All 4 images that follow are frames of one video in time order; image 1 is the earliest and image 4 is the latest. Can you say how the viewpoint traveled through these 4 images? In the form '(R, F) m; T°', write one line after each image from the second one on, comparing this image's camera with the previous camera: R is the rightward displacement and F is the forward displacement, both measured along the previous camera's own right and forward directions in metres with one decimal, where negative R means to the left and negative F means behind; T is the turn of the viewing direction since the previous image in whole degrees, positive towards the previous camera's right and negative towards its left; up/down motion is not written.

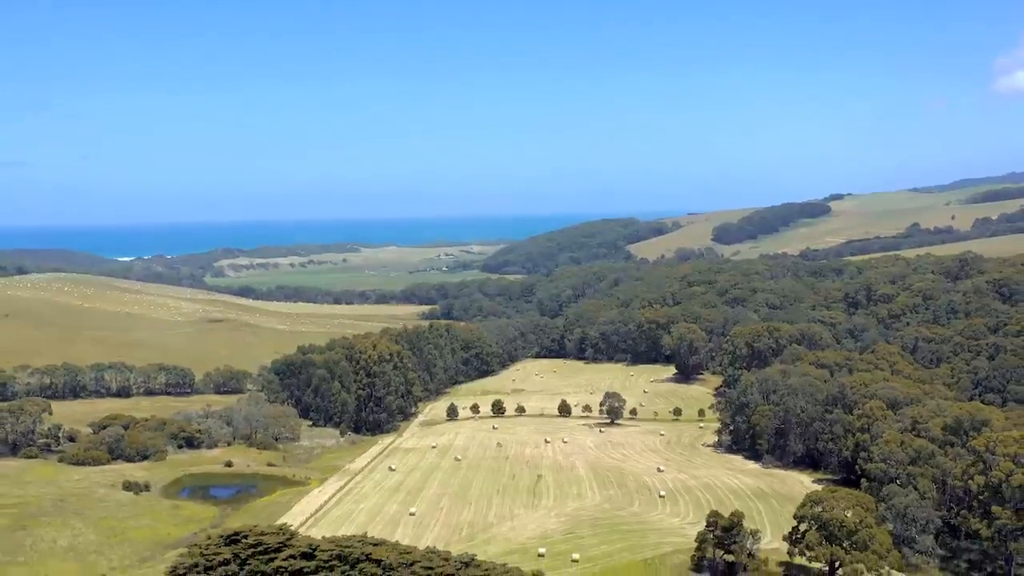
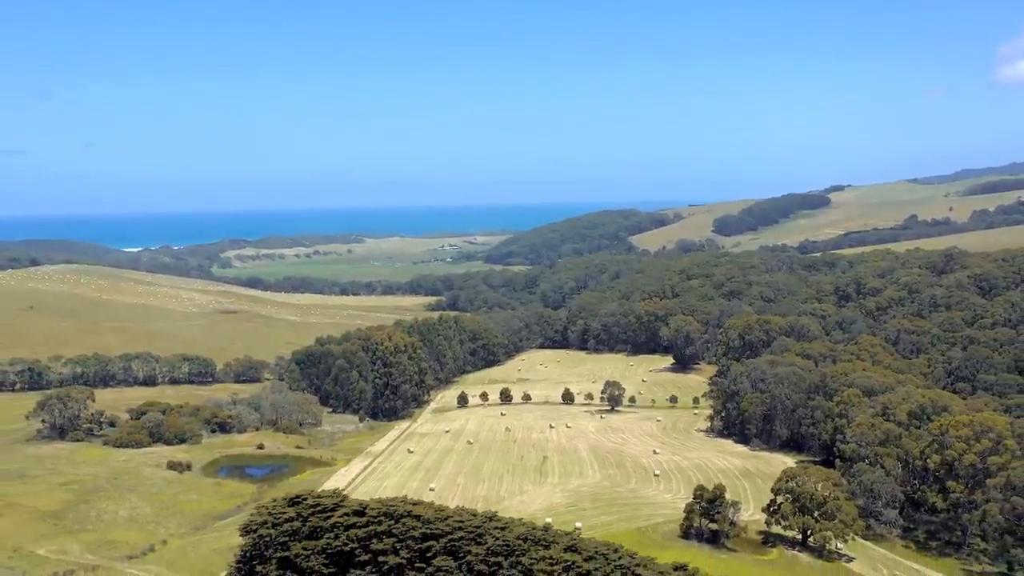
(-0.4, -5.4) m; 0°
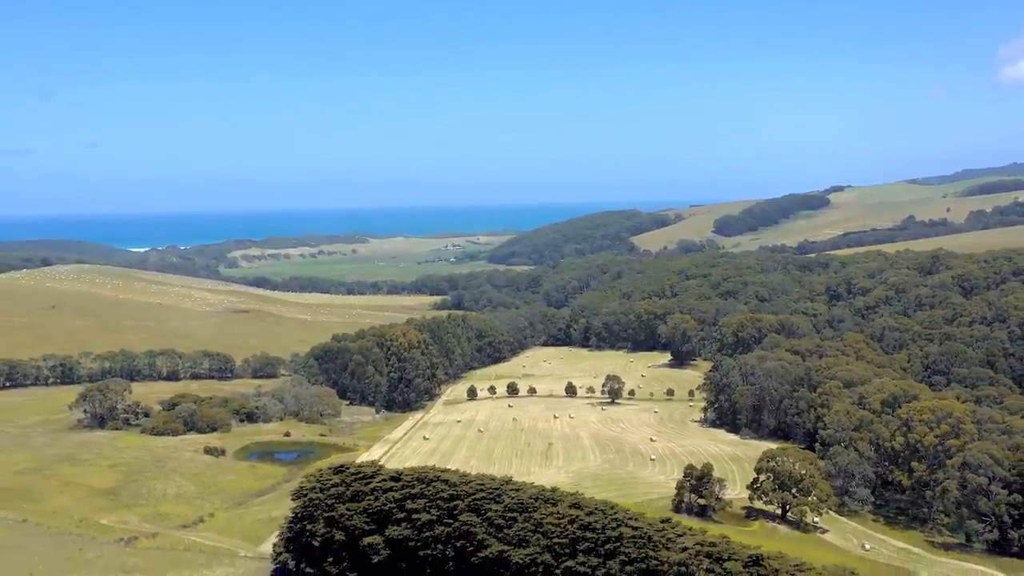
(-0.5, -5.4) m; 0°
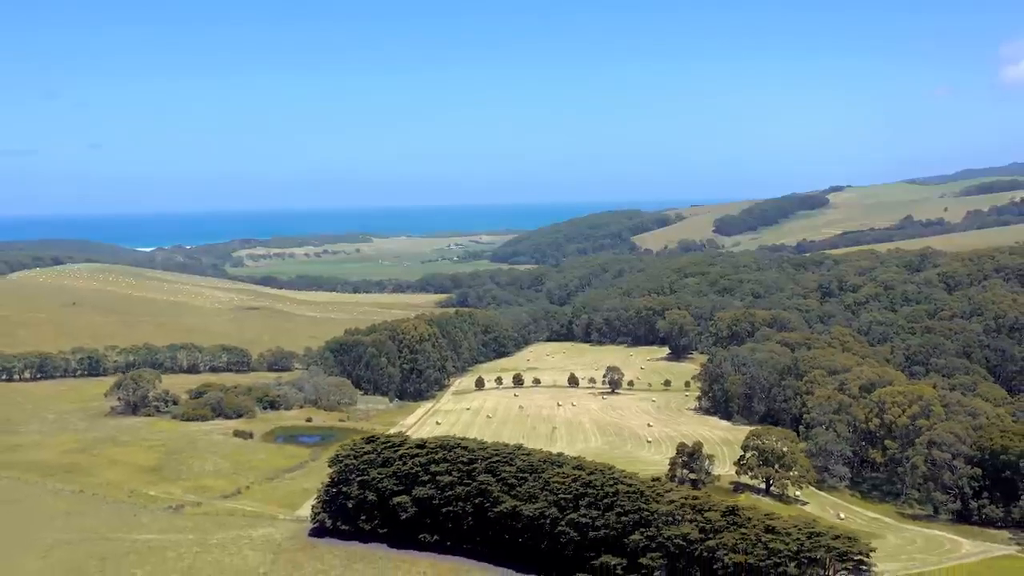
(-0.4, -5.1) m; 0°
